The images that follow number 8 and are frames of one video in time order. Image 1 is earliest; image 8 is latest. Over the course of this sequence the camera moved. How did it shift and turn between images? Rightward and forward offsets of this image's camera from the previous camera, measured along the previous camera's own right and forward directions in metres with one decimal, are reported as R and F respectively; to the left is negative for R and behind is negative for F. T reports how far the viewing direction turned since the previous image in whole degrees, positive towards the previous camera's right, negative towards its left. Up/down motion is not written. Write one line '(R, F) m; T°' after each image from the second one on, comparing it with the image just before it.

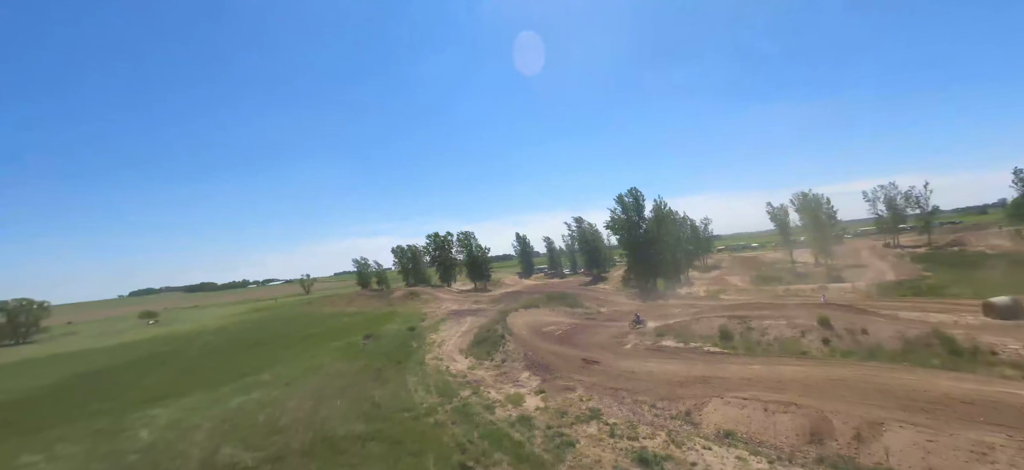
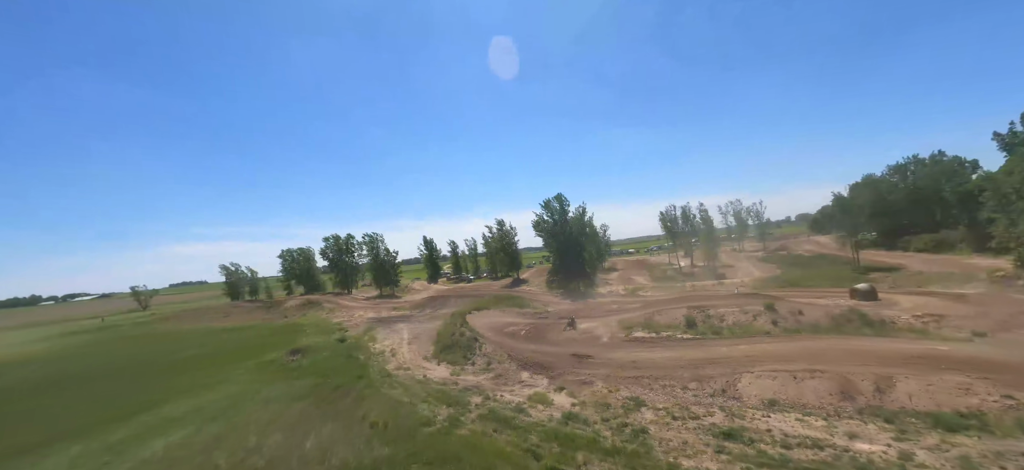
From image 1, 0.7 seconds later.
(-7.1, +1.7) m; +19°
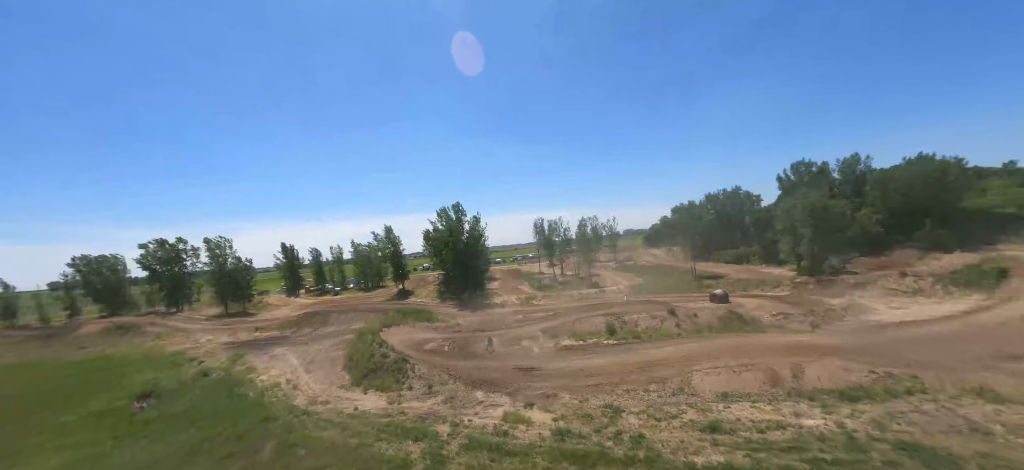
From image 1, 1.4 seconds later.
(-5.8, +1.9) m; +22°
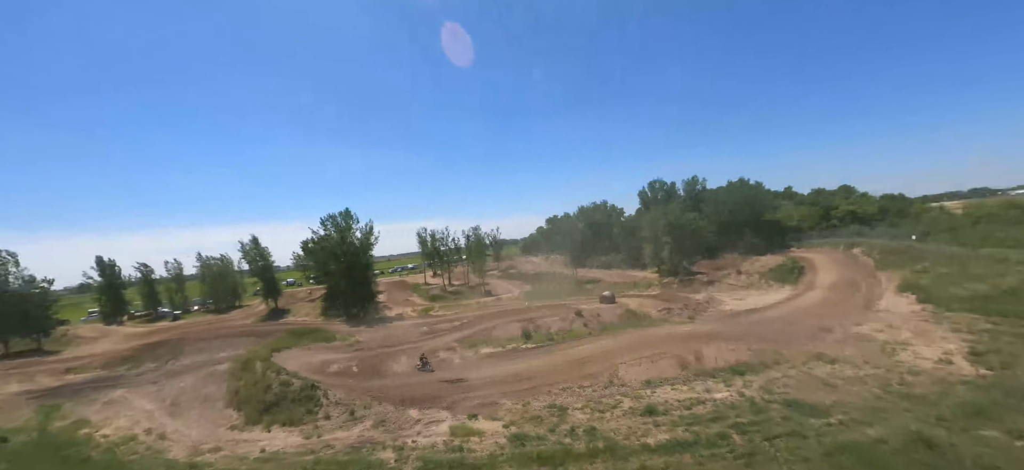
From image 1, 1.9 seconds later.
(-3.5, +0.8) m; +19°
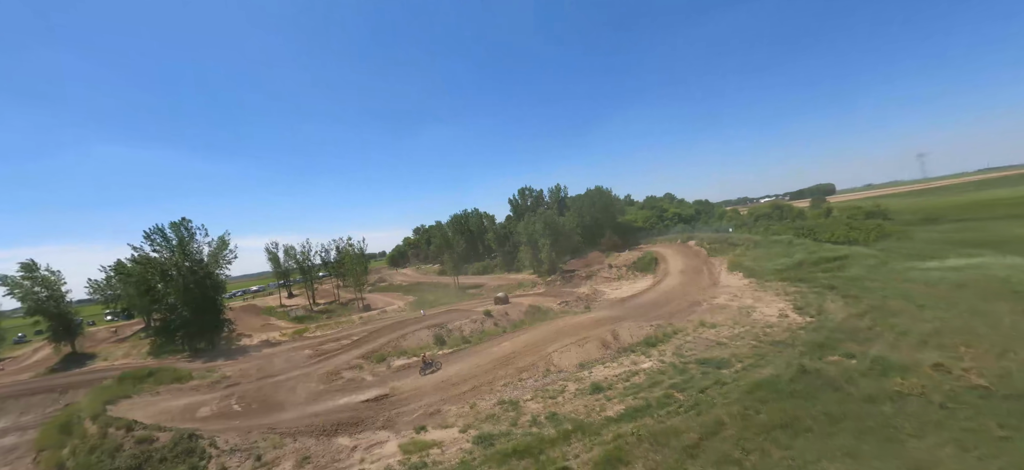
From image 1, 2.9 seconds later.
(-3.7, +1.2) m; +20°
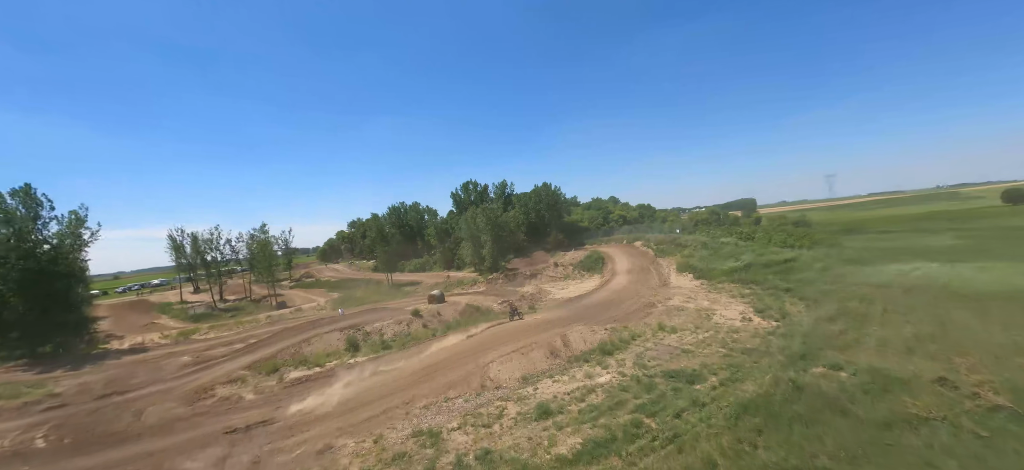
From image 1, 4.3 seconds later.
(+0.5, +4.4) m; +8°
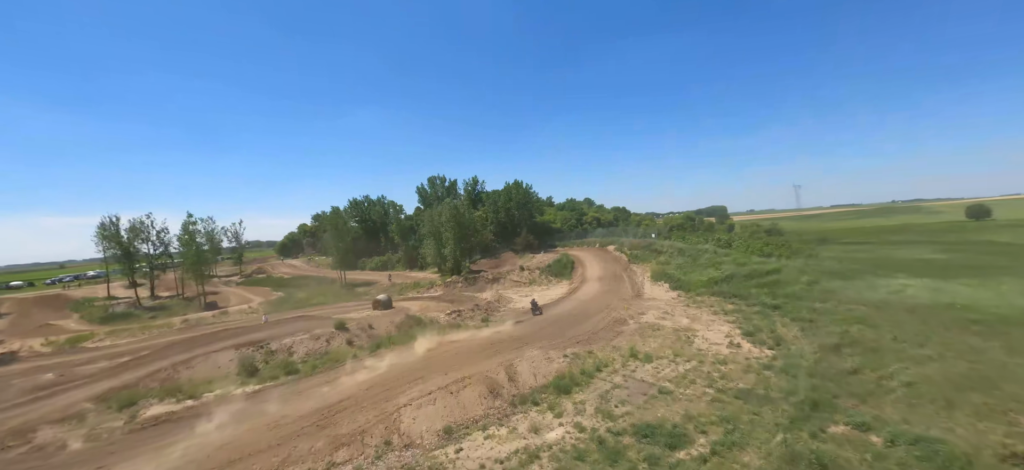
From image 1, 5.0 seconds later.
(+1.5, +4.5) m; +3°
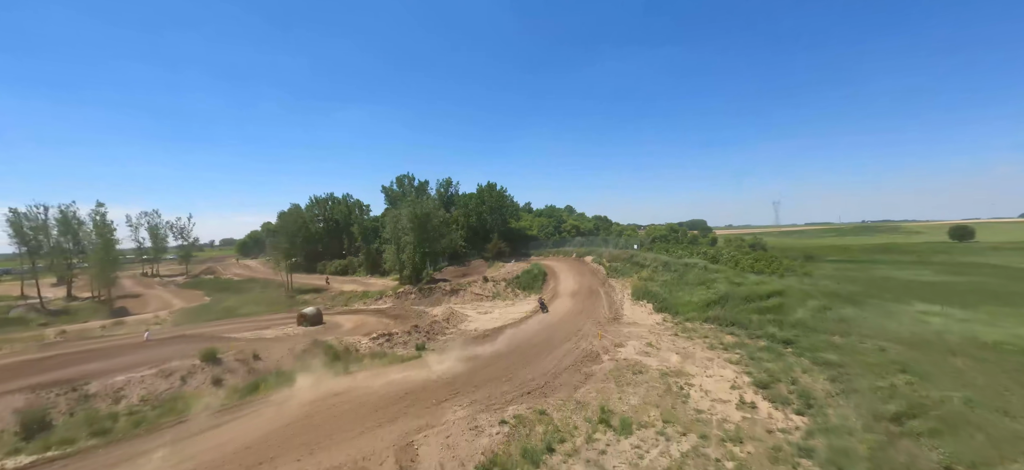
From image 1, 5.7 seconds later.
(+1.8, +5.7) m; +2°
